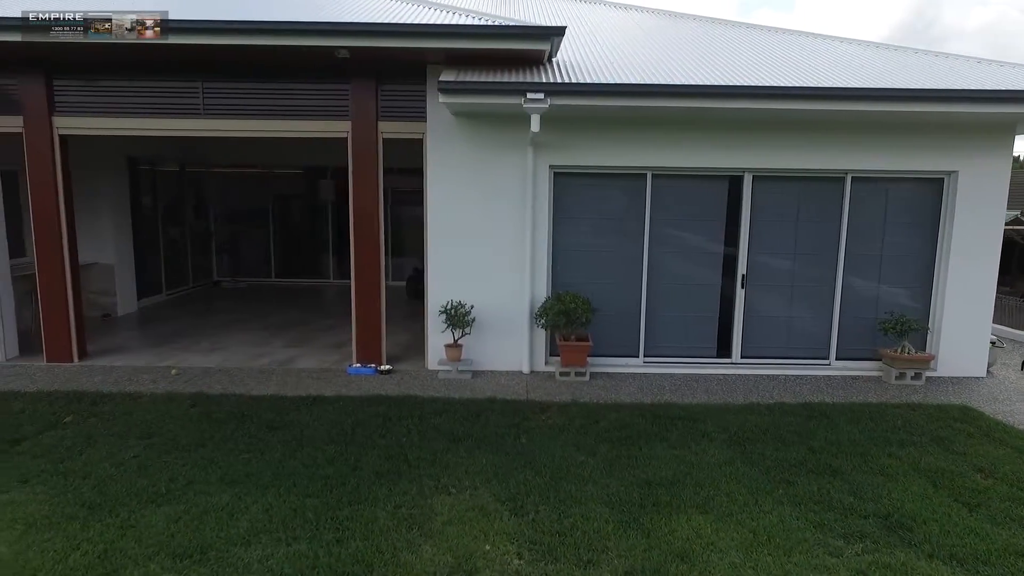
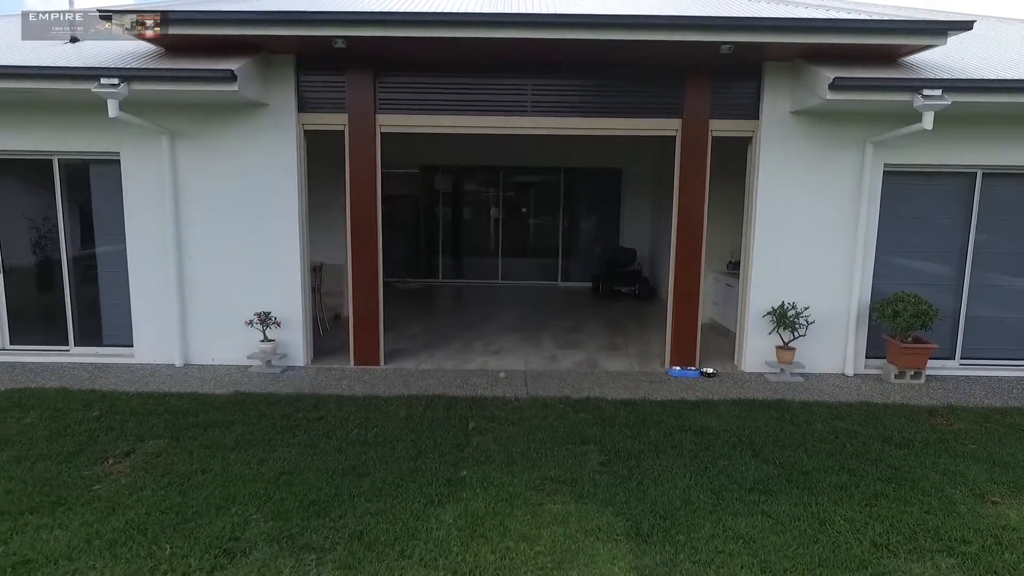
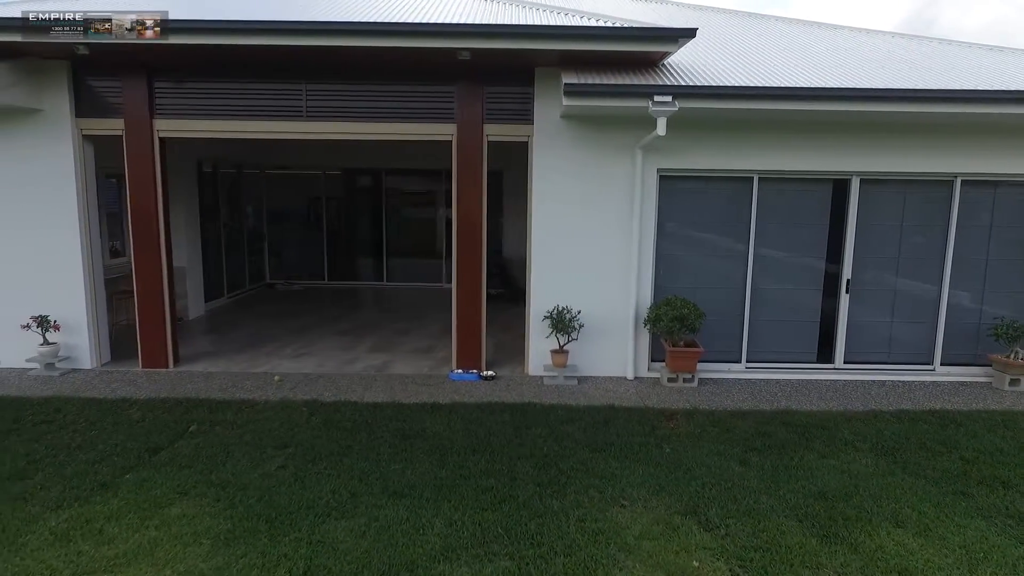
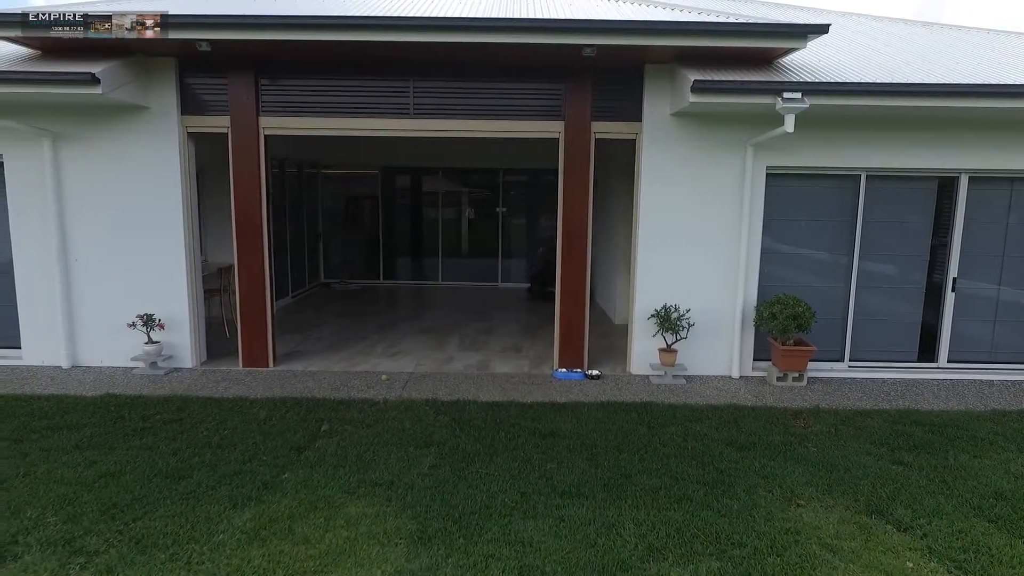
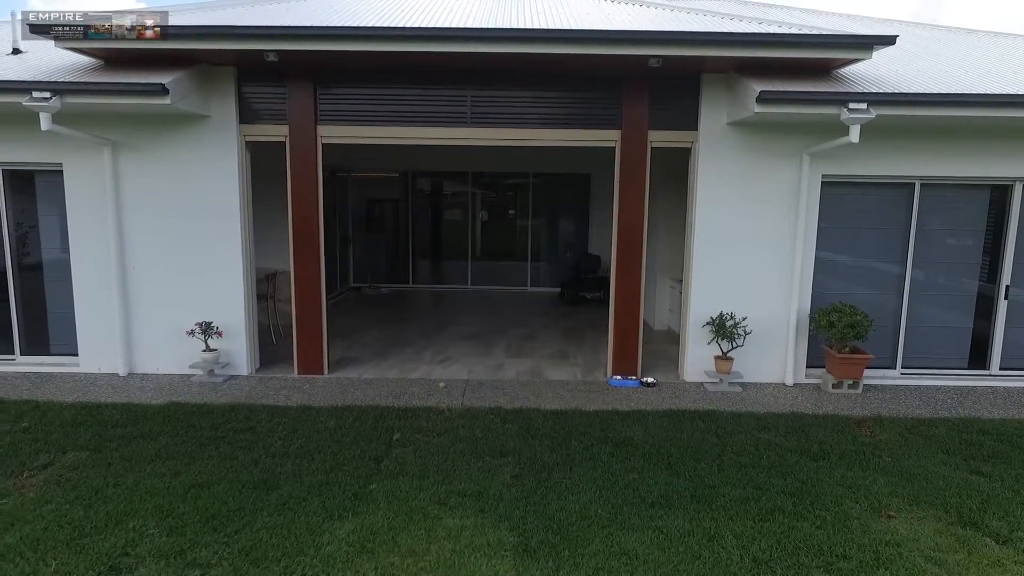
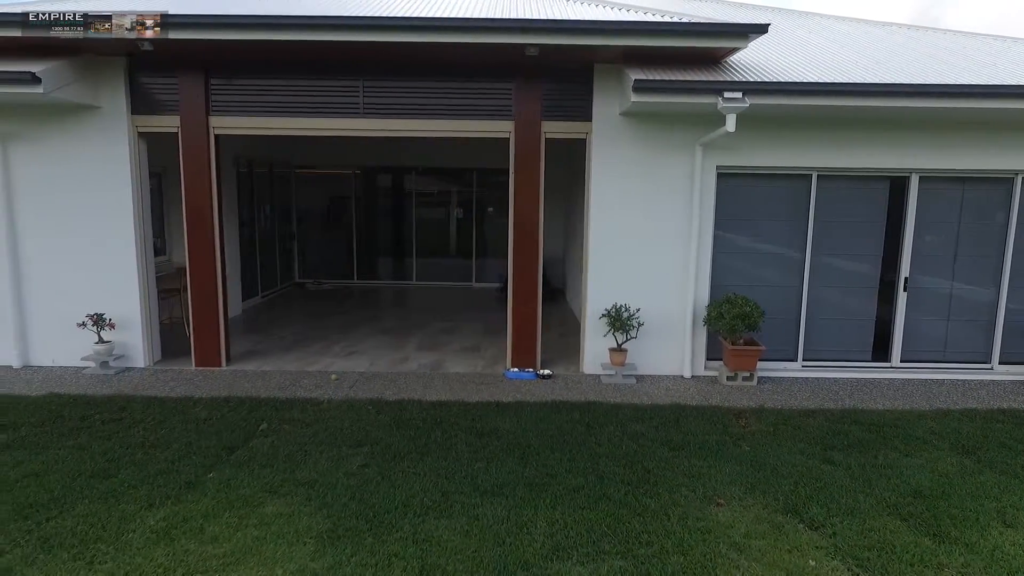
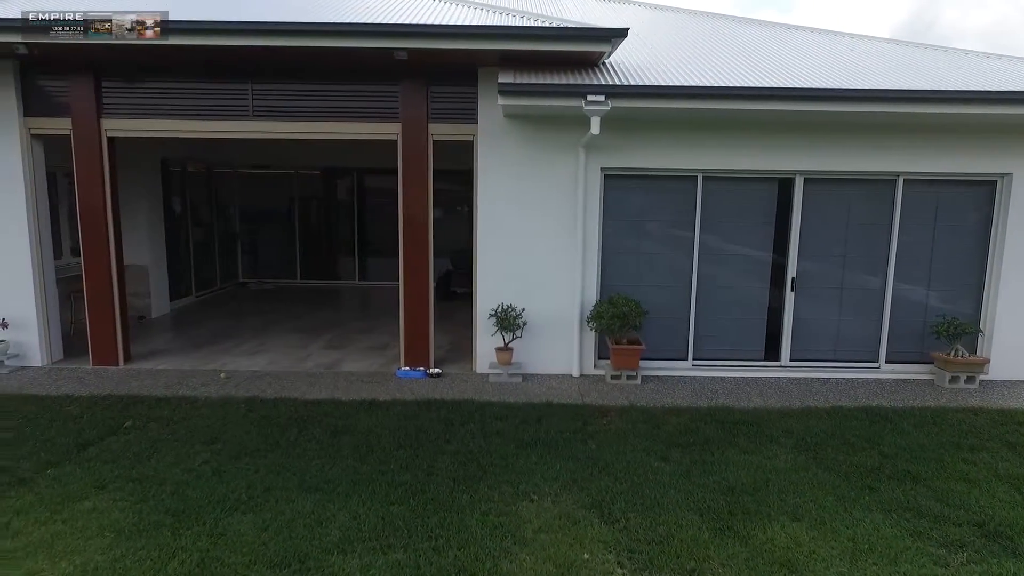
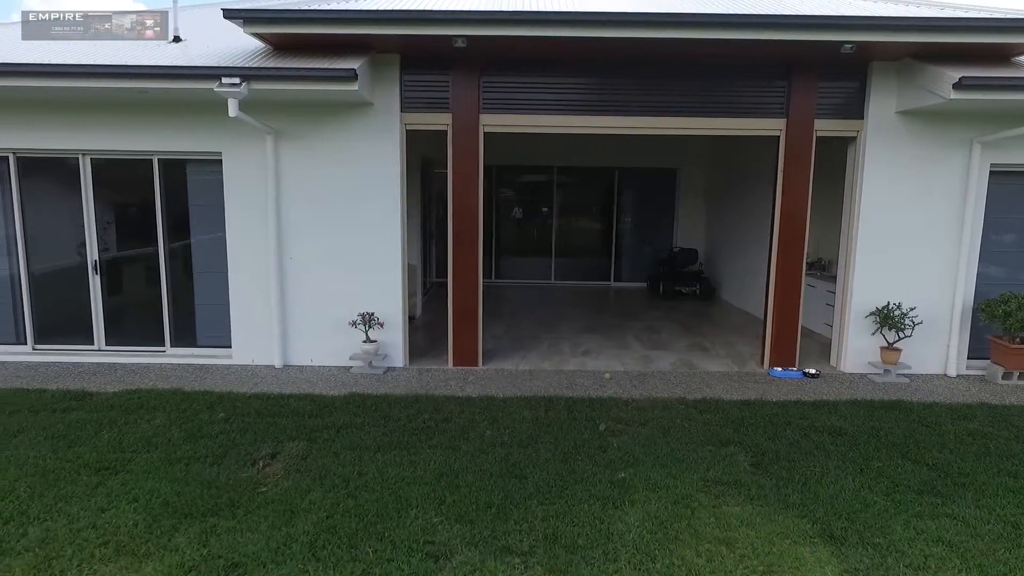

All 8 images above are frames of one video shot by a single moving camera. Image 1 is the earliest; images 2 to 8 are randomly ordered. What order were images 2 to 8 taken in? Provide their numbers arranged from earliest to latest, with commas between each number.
7, 3, 6, 4, 5, 2, 8
